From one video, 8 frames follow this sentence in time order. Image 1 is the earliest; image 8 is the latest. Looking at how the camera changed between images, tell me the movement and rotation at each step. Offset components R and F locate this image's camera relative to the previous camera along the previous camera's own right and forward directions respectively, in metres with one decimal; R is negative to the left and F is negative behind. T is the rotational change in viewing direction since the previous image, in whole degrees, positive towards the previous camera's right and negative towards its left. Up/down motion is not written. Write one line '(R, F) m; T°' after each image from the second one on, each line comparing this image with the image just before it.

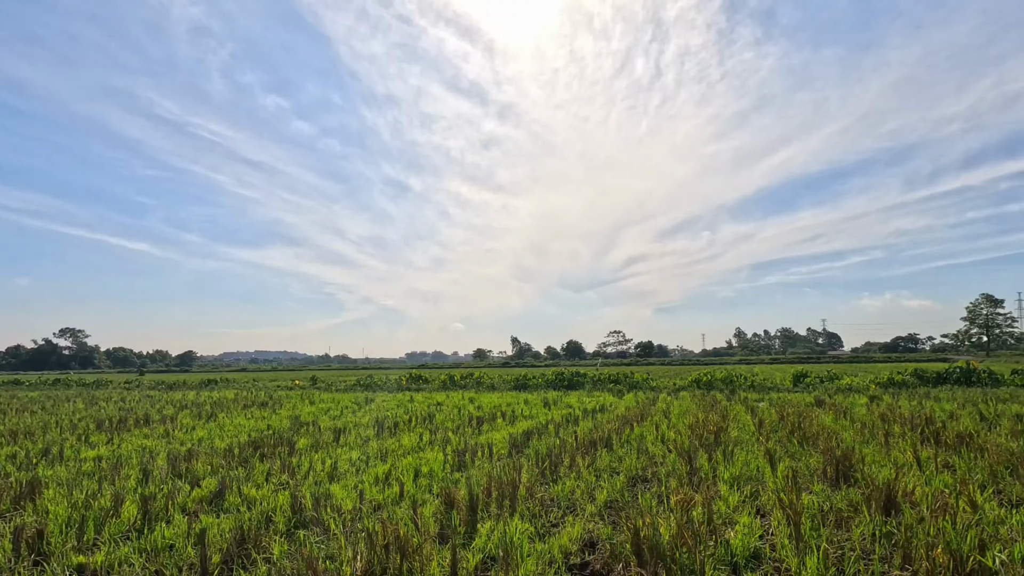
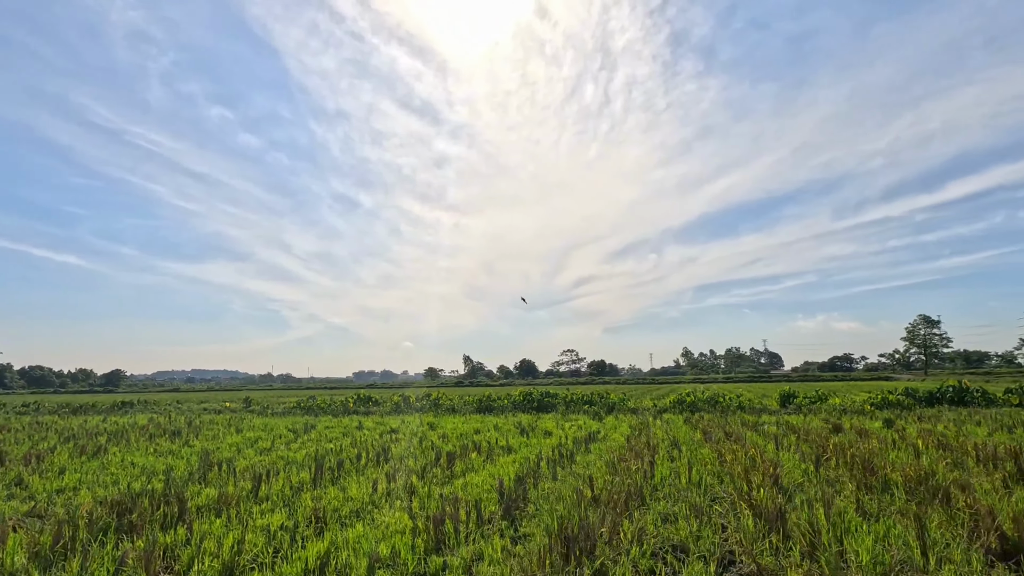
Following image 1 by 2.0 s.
(-0.4, +1.8) m; +6°
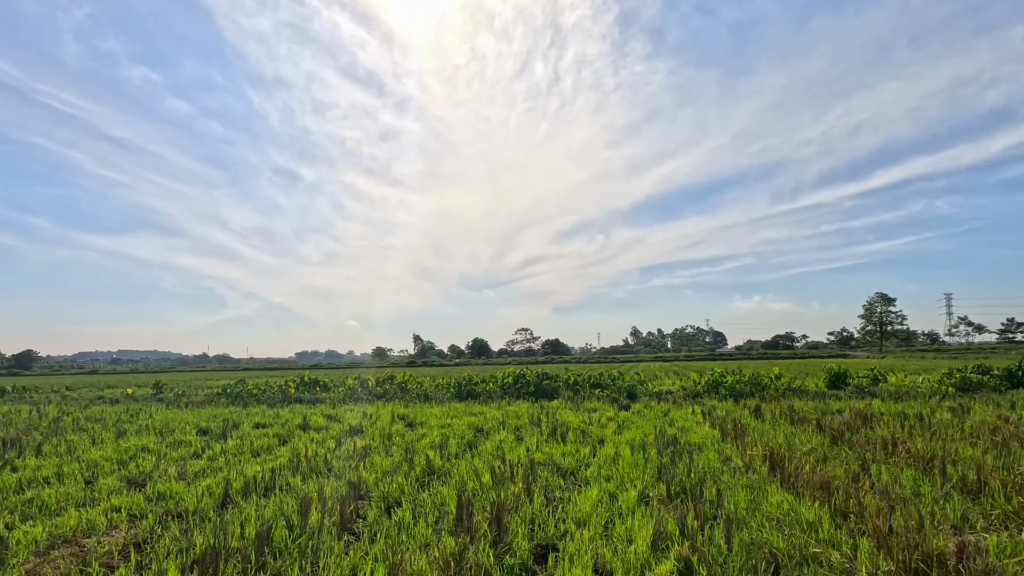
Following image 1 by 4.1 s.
(-1.2, +3.6) m; +6°
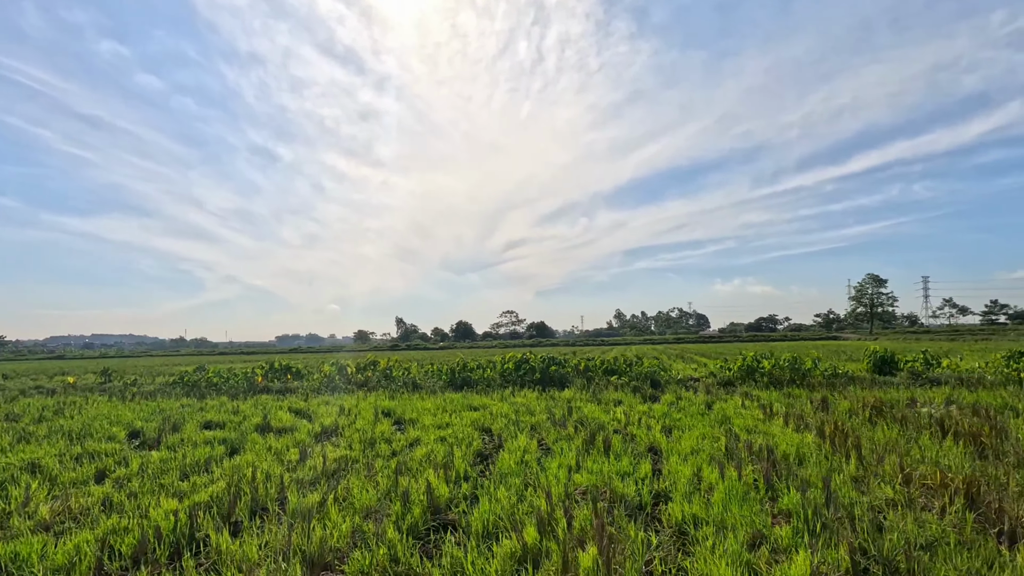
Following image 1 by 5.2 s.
(-0.5, +1.9) m; +2°
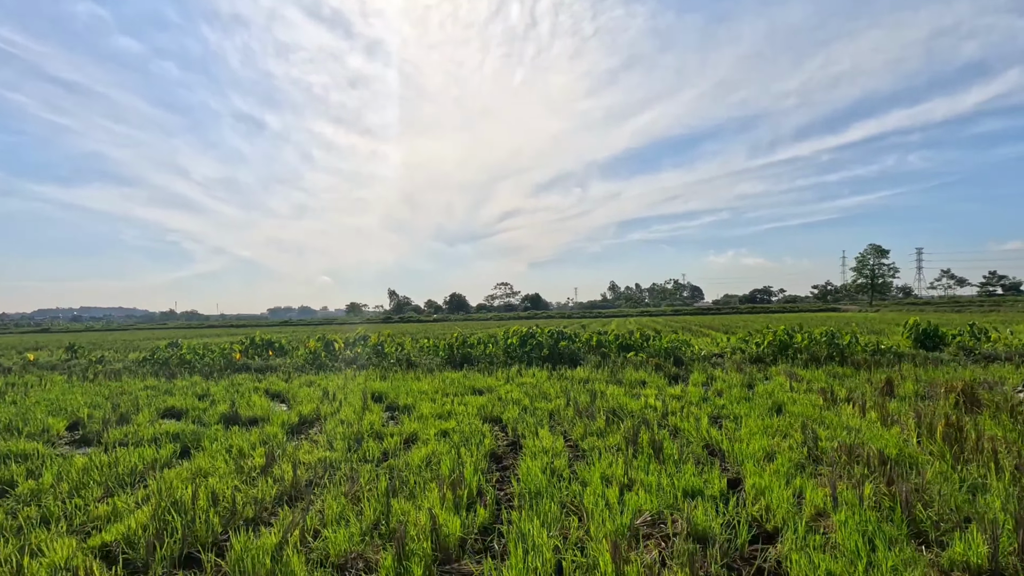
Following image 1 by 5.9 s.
(-0.3, +1.3) m; +1°
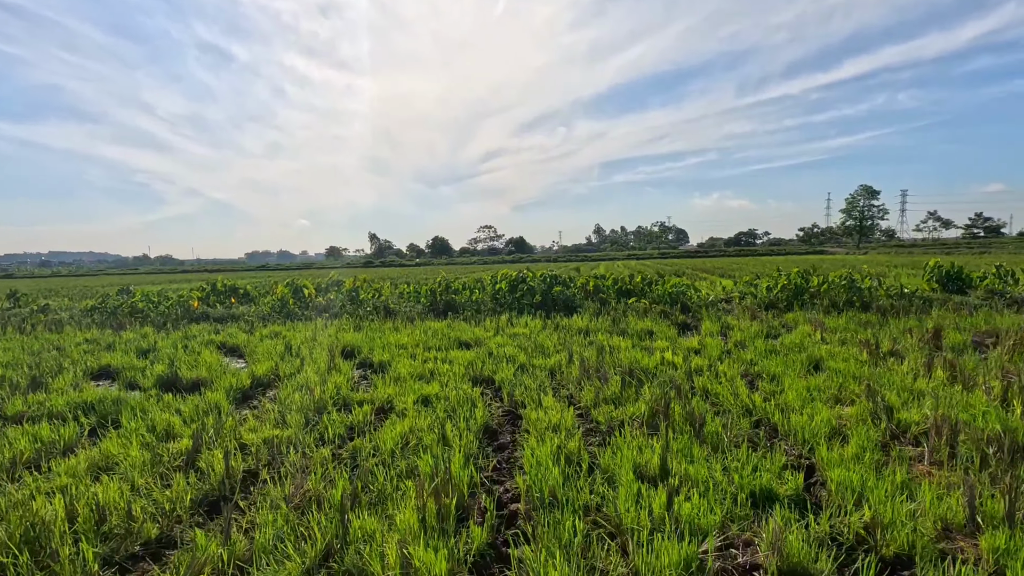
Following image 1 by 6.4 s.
(-0.1, +1.1) m; +2°
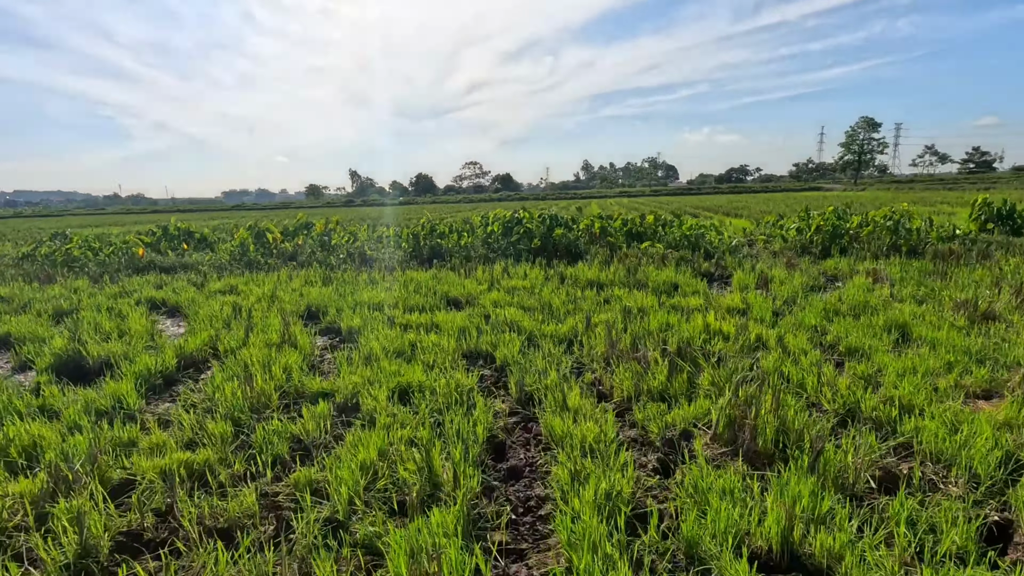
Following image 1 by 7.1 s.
(-0.2, +1.3) m; +2°
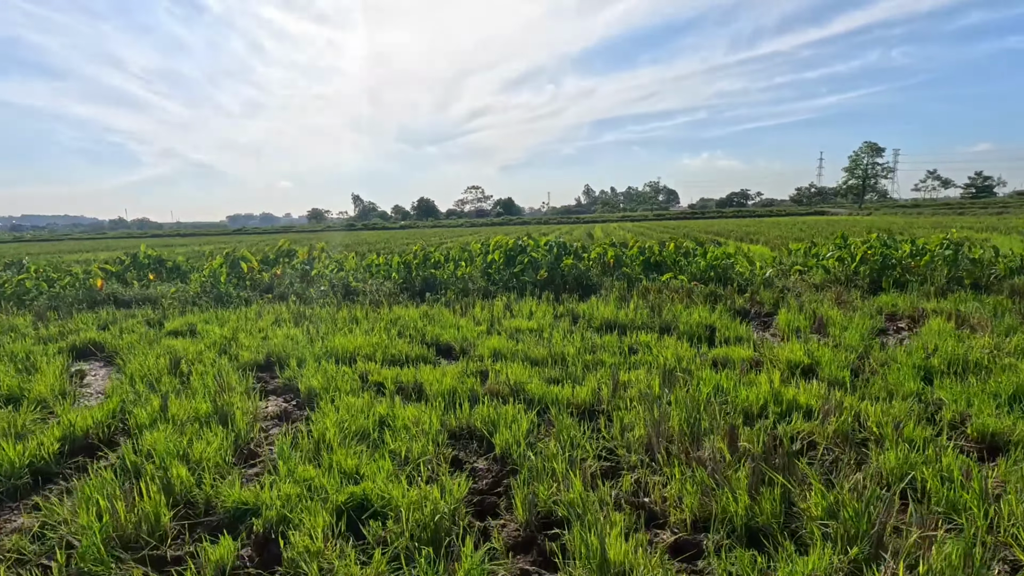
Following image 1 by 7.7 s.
(0.0, +1.0) m; 0°
